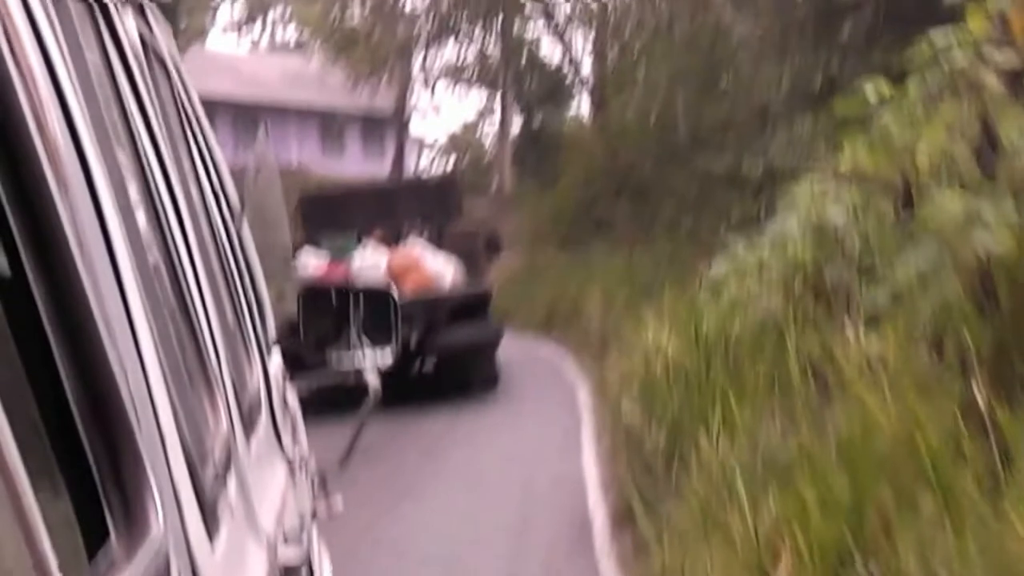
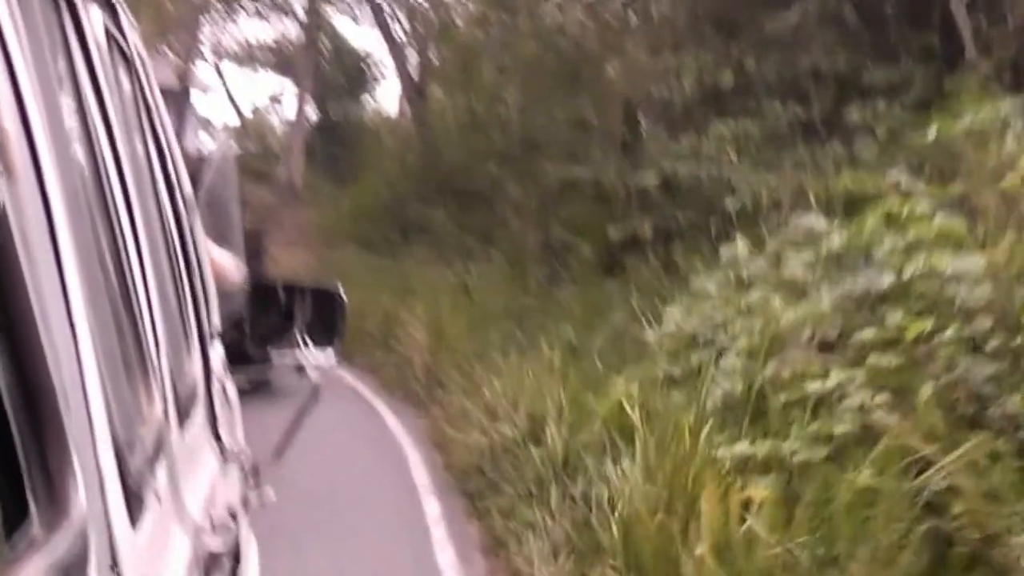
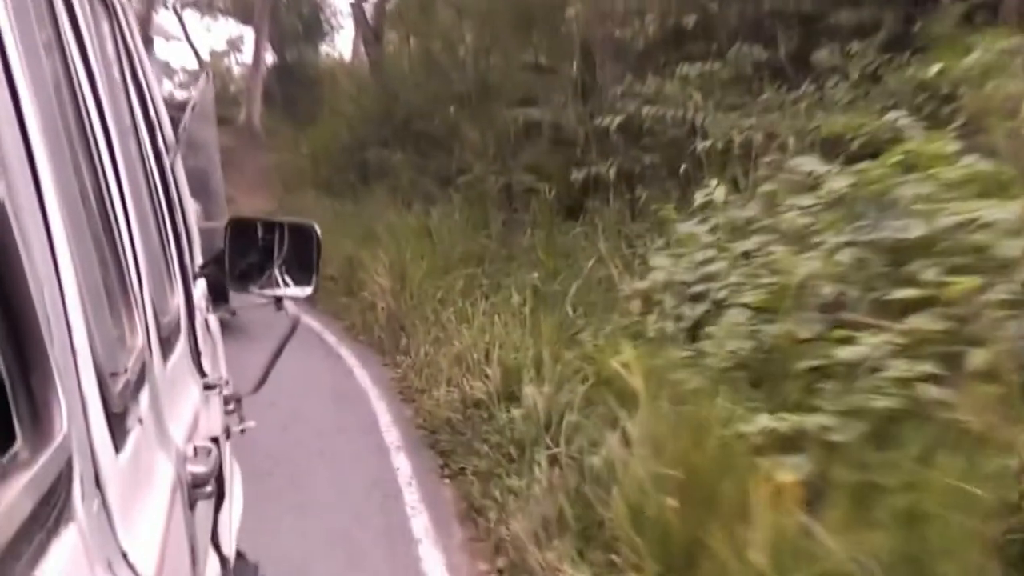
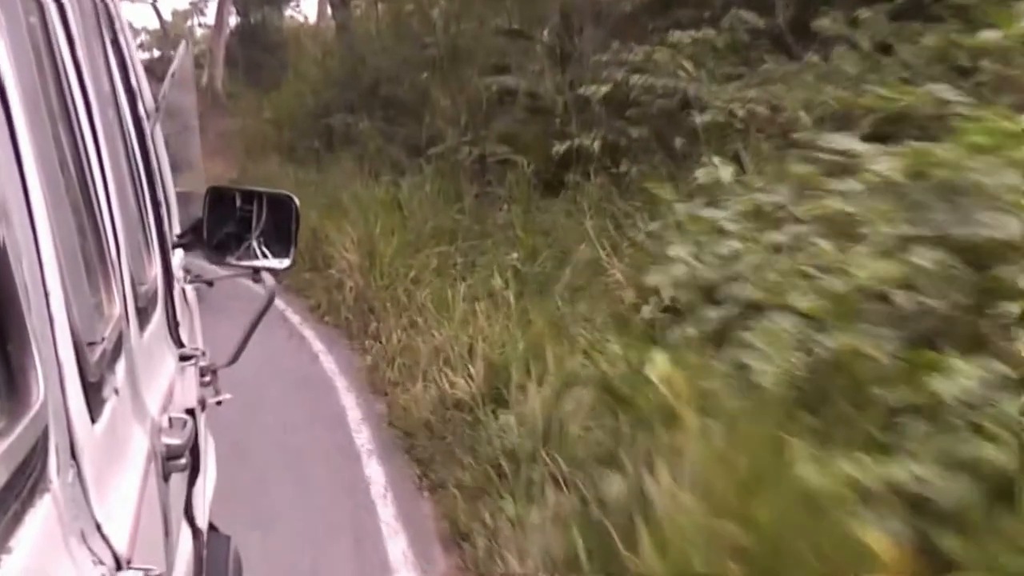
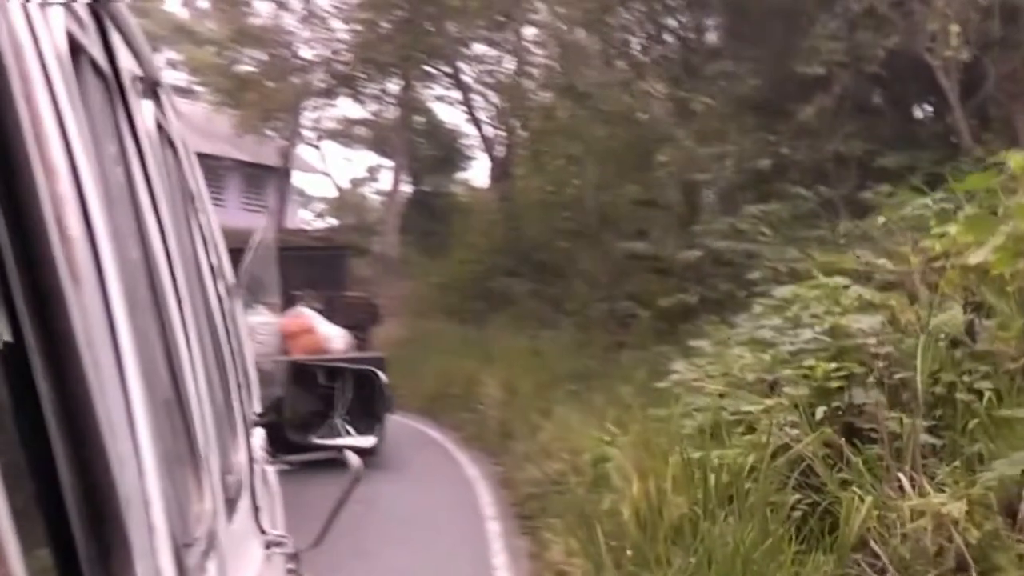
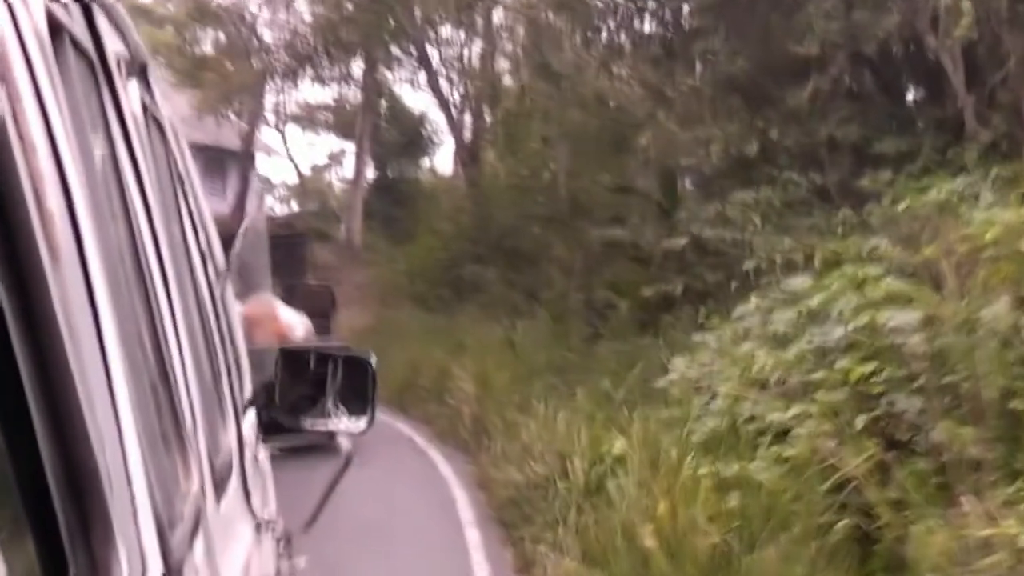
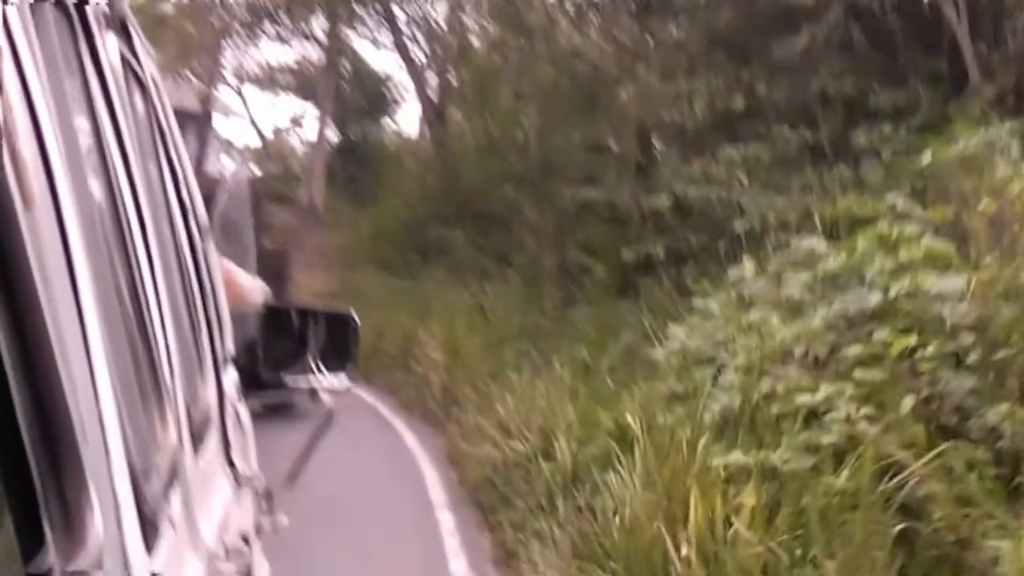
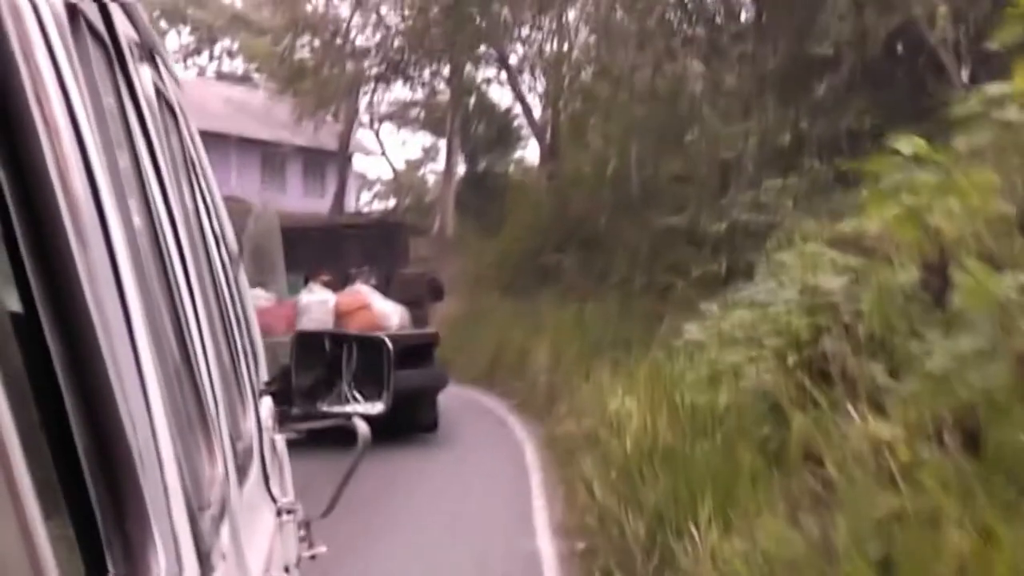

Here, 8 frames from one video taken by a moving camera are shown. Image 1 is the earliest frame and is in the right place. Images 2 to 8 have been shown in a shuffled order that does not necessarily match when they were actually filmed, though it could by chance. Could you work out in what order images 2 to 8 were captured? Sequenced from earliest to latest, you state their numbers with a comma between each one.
8, 5, 6, 7, 2, 3, 4
